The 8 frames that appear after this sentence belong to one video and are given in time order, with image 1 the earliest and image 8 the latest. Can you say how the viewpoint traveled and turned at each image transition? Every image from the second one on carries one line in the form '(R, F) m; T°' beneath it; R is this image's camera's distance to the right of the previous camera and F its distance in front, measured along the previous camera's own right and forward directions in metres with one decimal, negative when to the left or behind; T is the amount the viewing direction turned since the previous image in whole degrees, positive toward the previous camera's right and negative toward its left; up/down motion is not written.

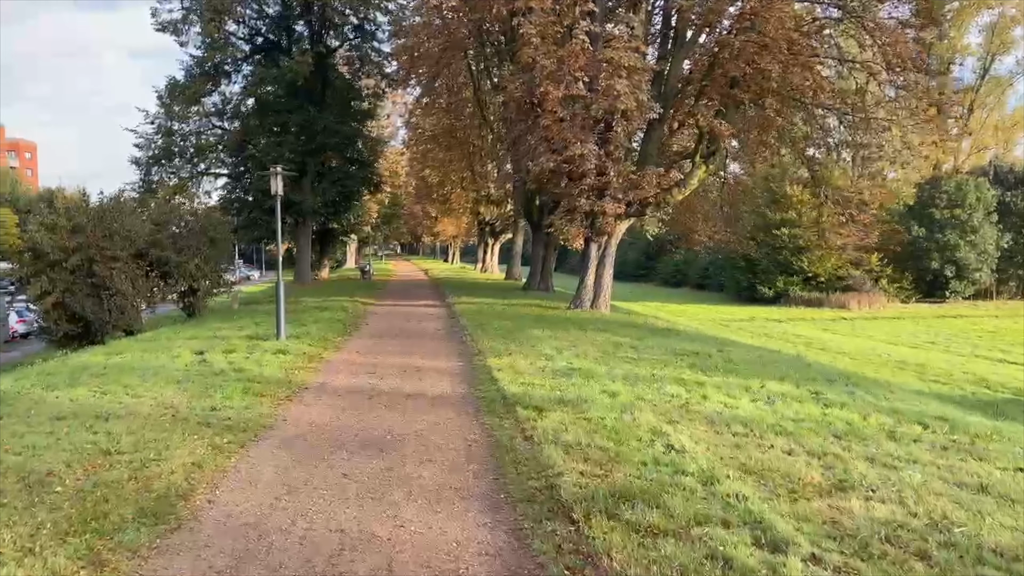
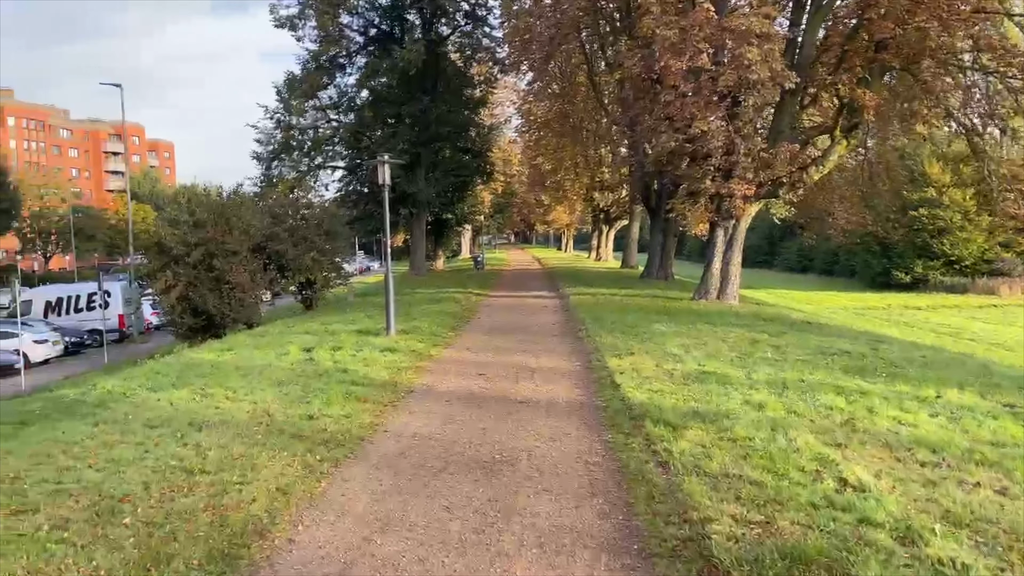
(-0.1, +0.8) m; -8°
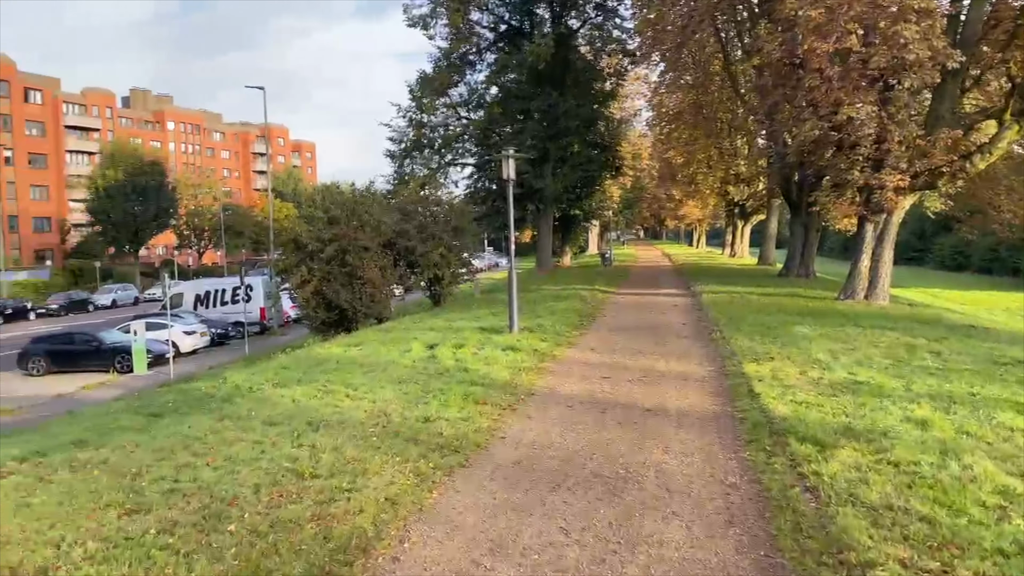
(0.0, +0.4) m; -9°
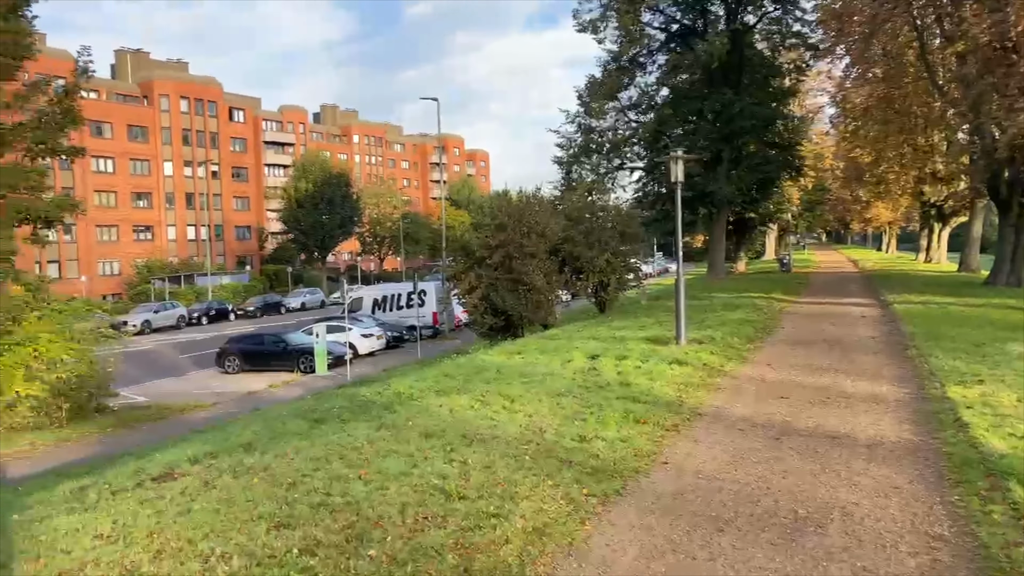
(0.0, +0.4) m; -12°
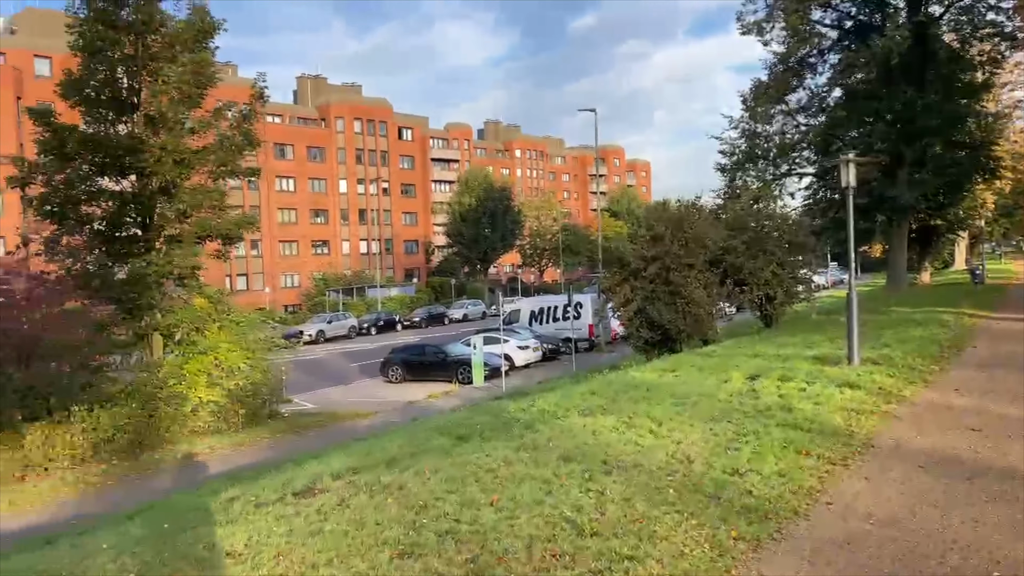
(+0.1, +0.3) m; -11°
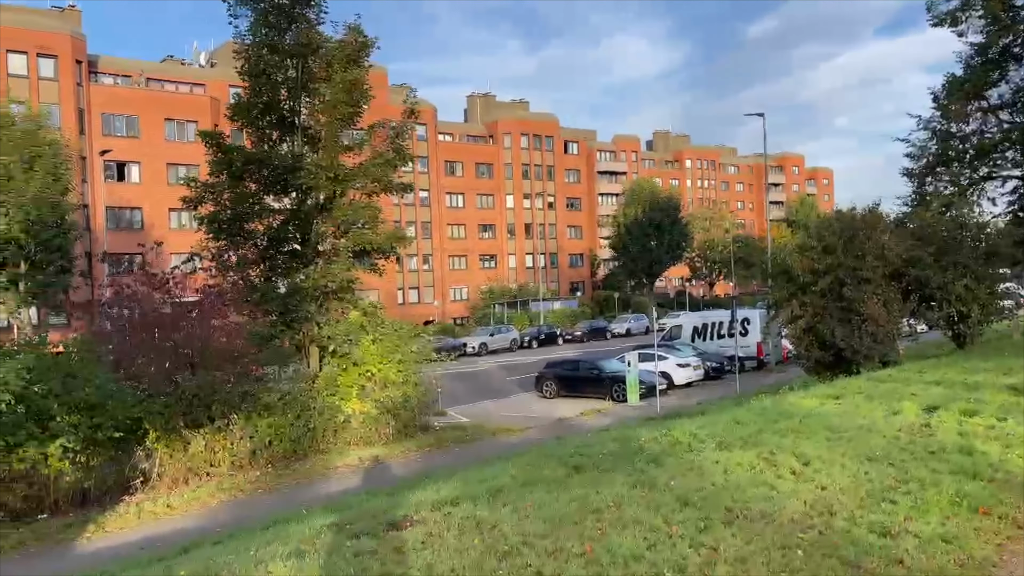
(+0.4, +0.6) m; -12°
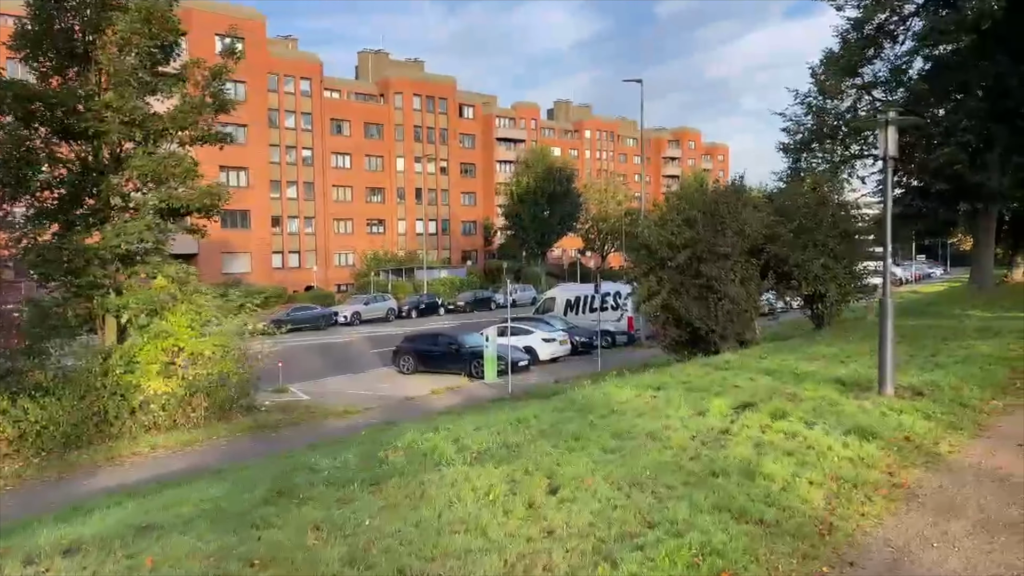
(+1.3, +1.4) m; +7°
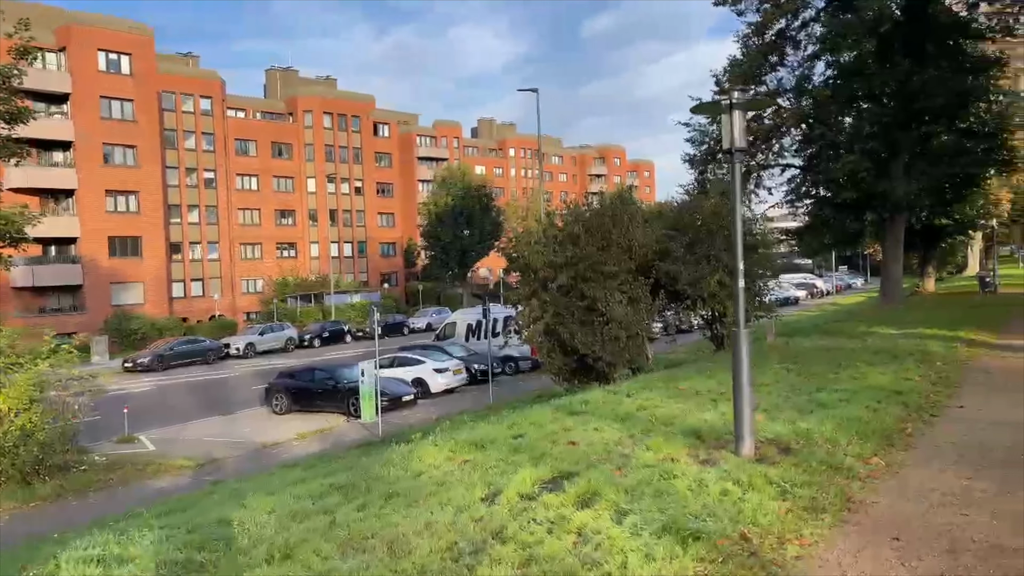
(+1.3, +1.7) m; +4°
